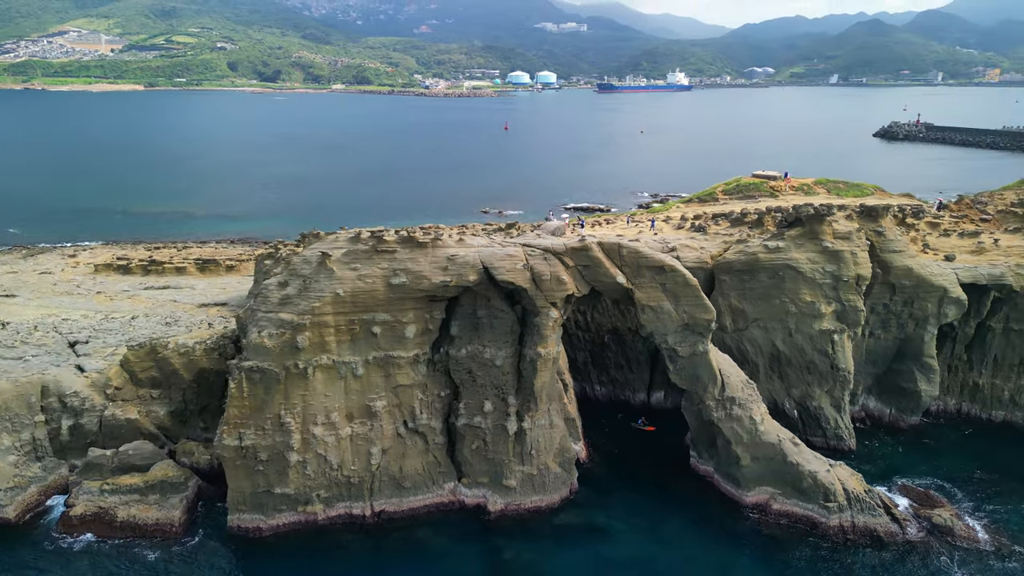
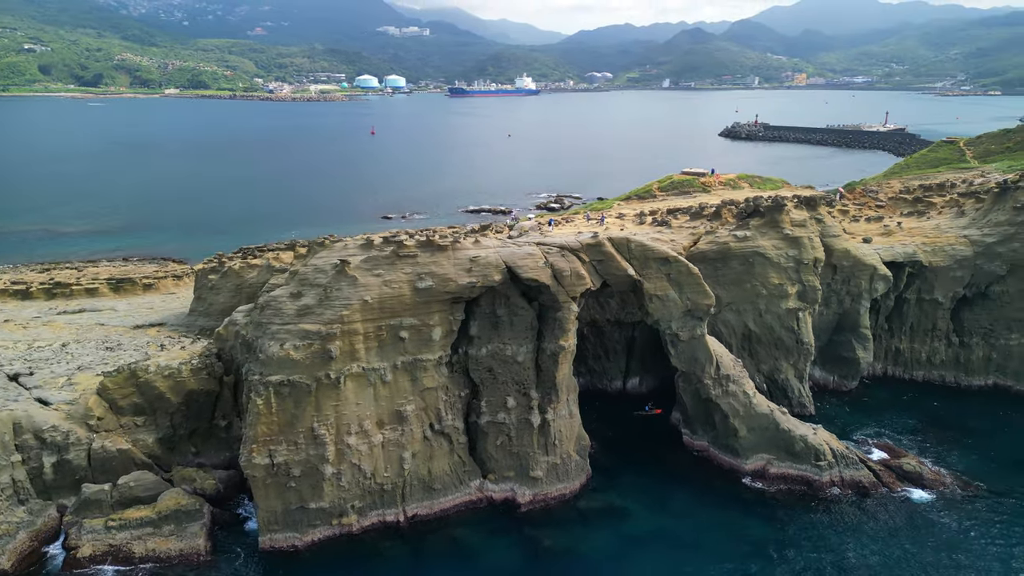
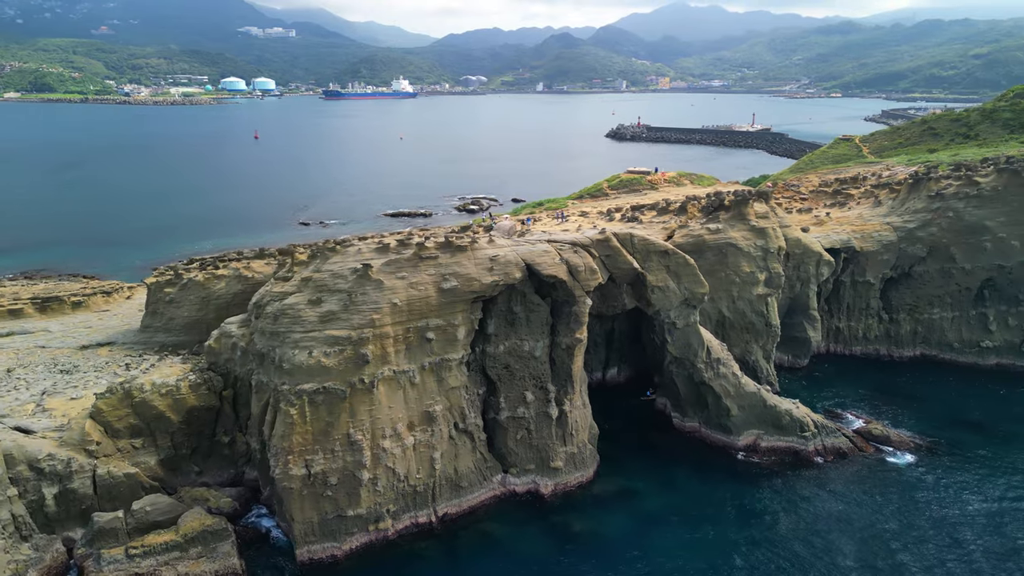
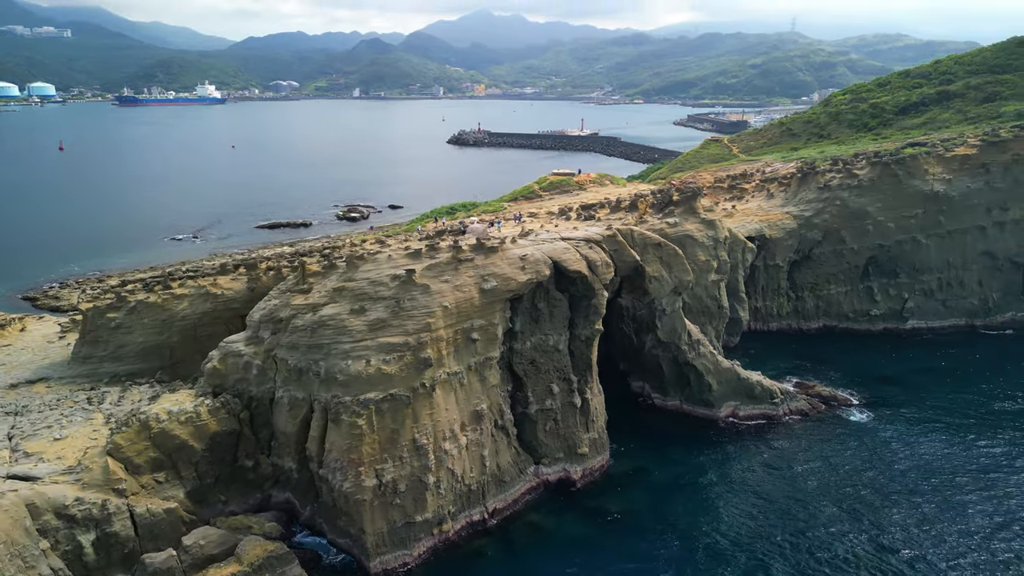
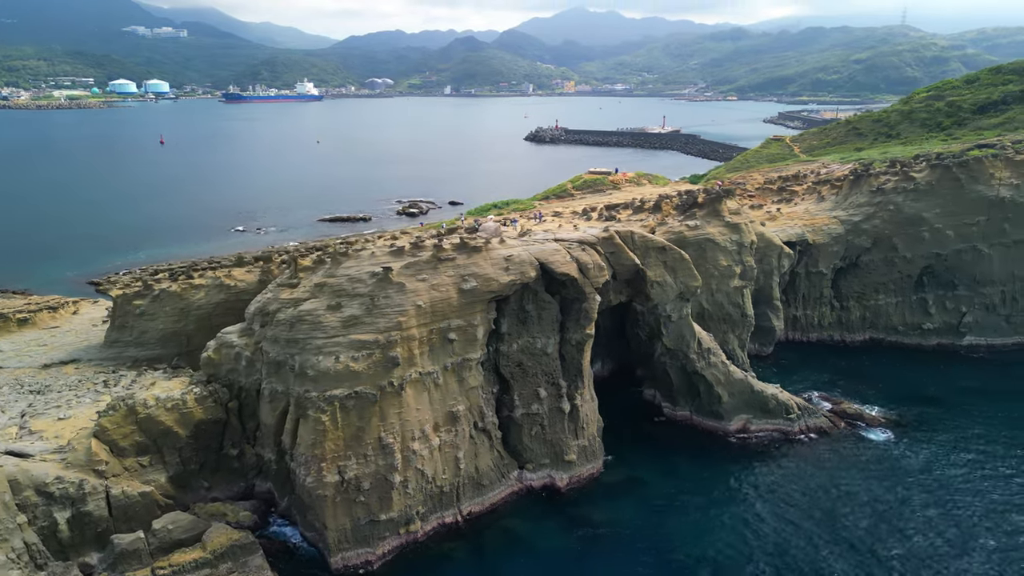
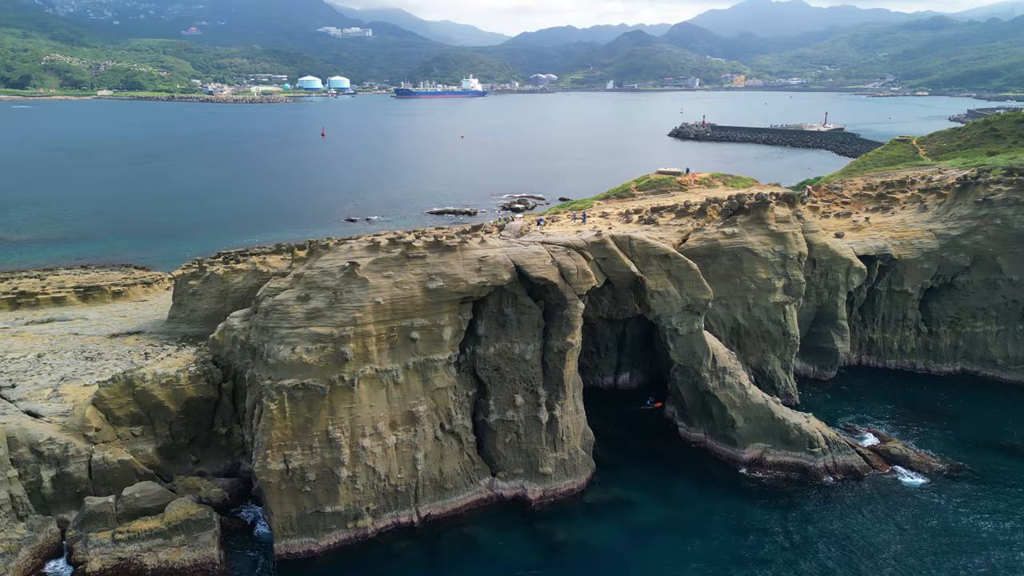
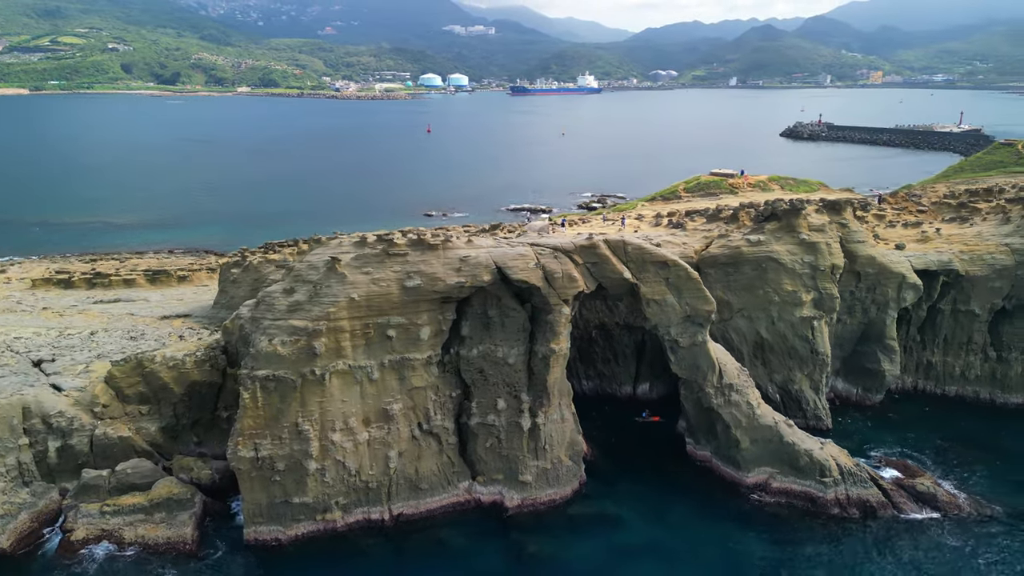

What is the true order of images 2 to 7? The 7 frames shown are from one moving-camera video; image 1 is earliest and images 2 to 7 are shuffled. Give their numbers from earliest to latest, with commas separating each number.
7, 2, 6, 3, 5, 4
